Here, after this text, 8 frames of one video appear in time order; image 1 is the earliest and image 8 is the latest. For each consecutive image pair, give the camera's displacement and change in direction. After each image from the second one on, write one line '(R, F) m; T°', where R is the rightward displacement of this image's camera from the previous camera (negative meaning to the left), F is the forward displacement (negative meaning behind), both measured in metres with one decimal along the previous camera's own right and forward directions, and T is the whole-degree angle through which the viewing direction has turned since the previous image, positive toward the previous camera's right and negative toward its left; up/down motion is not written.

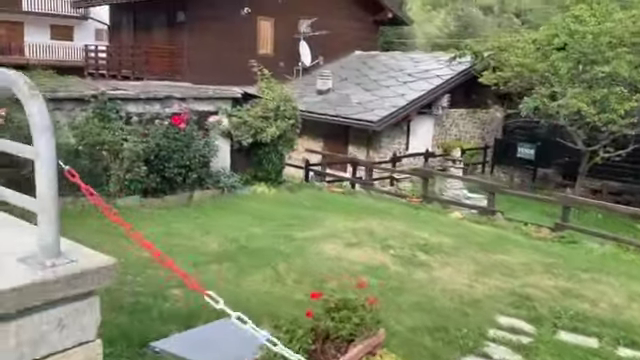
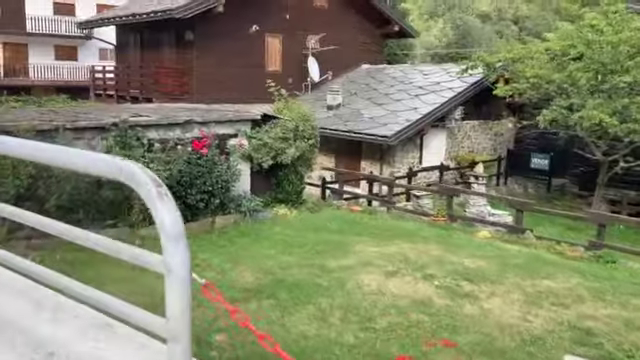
(-0.3, +0.2) m; 0°
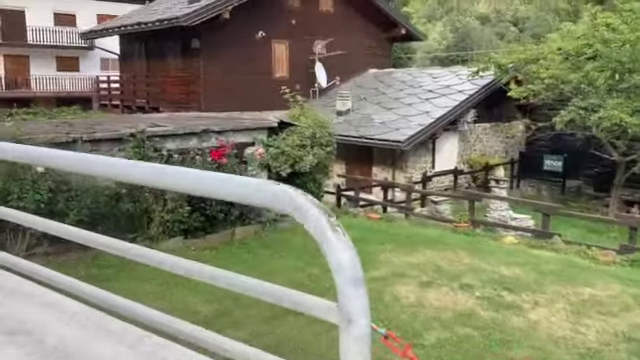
(-0.2, +0.2) m; 0°
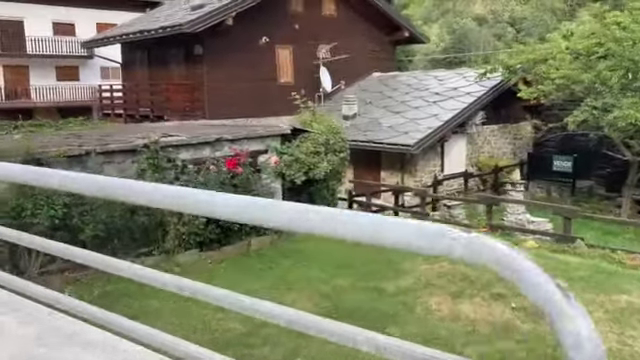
(-0.2, +0.2) m; 0°
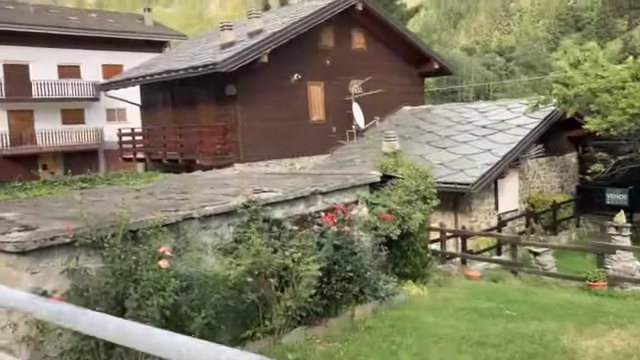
(-1.2, +1.0) m; +1°
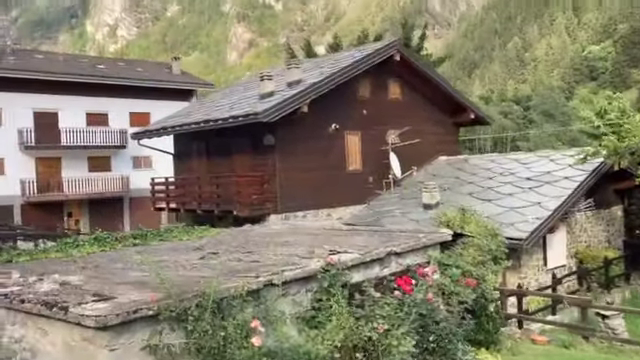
(-0.6, +0.4) m; -1°
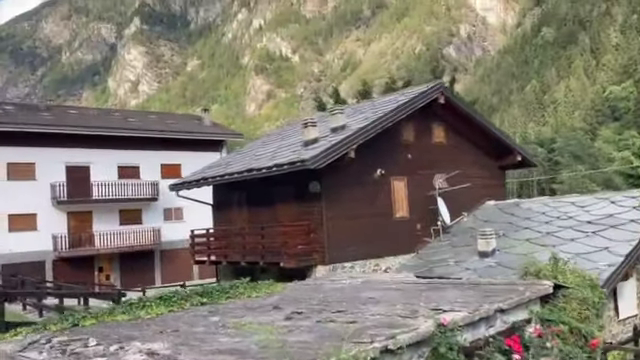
(-0.6, +0.5) m; -2°
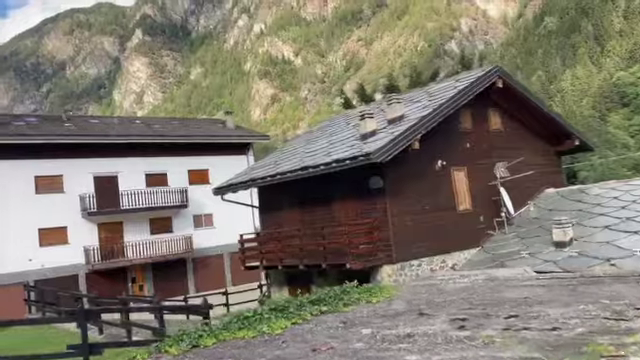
(-1.1, +0.8) m; -1°
